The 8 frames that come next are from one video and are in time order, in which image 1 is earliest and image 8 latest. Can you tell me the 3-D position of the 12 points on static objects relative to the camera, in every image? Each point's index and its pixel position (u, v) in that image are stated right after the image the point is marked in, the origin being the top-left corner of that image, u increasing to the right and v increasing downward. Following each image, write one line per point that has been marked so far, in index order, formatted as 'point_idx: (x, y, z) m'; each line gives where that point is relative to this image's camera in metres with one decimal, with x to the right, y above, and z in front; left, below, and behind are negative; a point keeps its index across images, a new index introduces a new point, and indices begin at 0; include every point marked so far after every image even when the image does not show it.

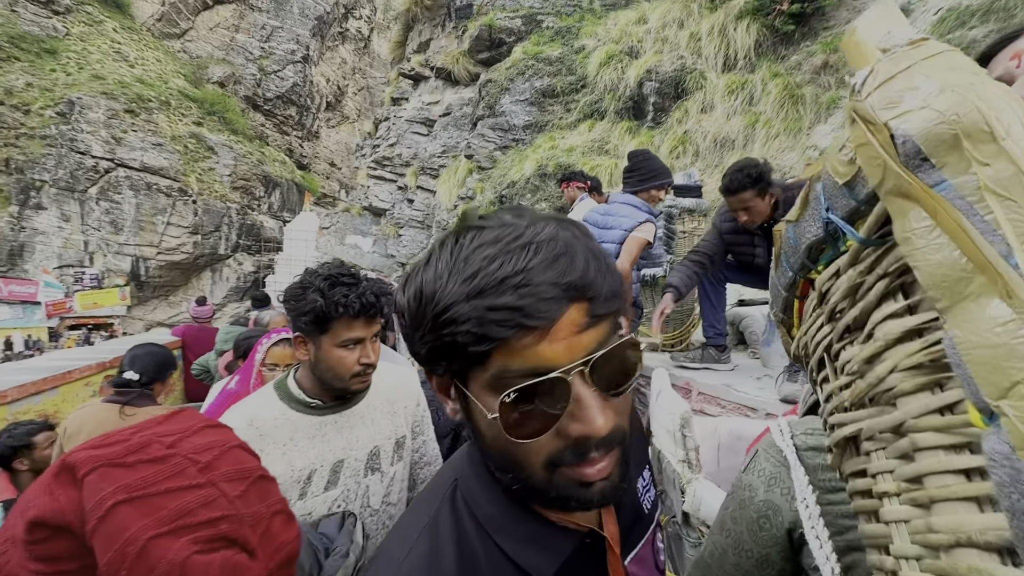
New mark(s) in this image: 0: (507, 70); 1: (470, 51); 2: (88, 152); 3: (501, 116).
0: (-0.1, +4.6, +10.0) m
1: (-1.0, +5.7, +11.3) m
2: (-16.0, +4.9, +17.8) m
3: (-0.2, +3.5, +9.6) m
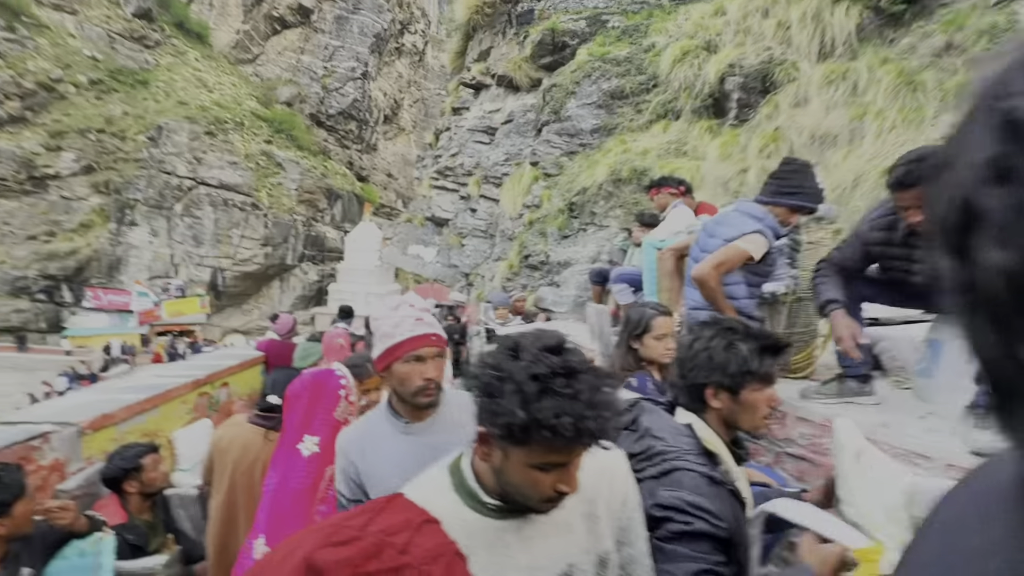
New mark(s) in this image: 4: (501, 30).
0: (+1.2, +4.4, +9.7) m
1: (+0.5, +5.5, +11.1) m
2: (-13.7, +4.5, +19.2) m
3: (+1.1, +3.3, +9.3) m
4: (-0.3, +7.0, +12.7) m
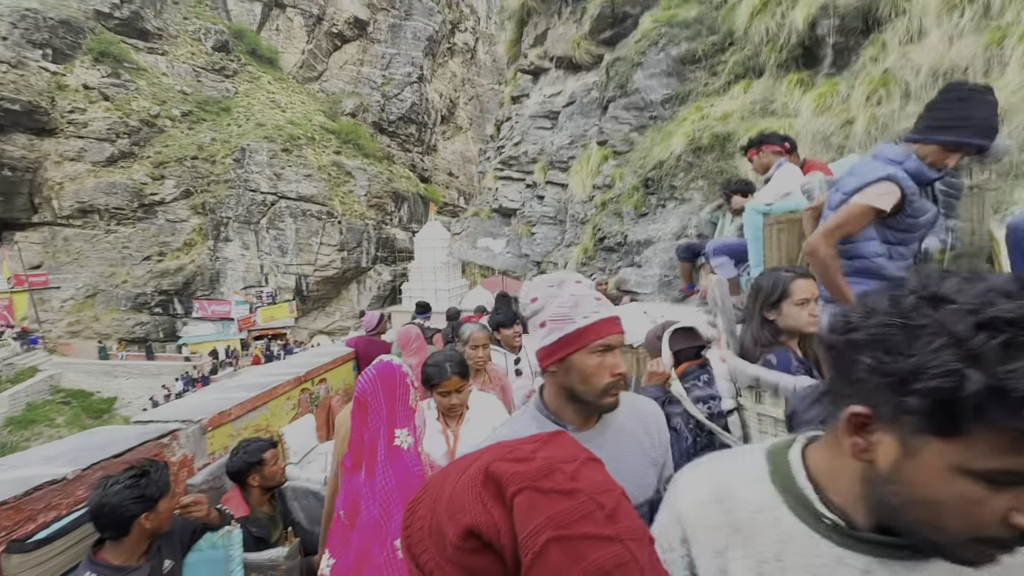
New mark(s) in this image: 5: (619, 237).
0: (+2.4, +4.8, +9.2) m
1: (+1.8, +5.8, +10.7) m
2: (-11.0, +4.2, +20.7) m
3: (+2.3, +3.7, +8.8) m
4: (+1.2, +7.3, +12.4) m
5: (+1.7, +0.8, +7.3) m
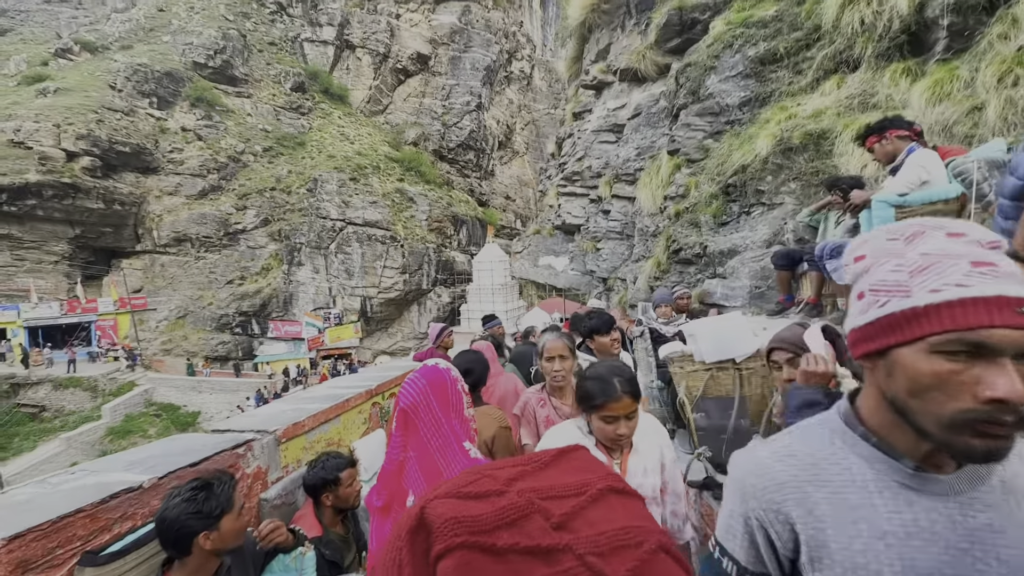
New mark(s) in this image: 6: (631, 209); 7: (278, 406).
0: (+3.7, +4.5, +8.7) m
1: (+3.2, +5.4, +10.4) m
2: (-8.3, +3.2, +21.7) m
3: (+3.5, +3.4, +8.4) m
4: (+2.8, +6.9, +12.2) m
5: (+2.7, +0.6, +6.8) m
6: (+2.7, +1.8, +10.6) m
7: (-1.7, -0.9, +3.4) m
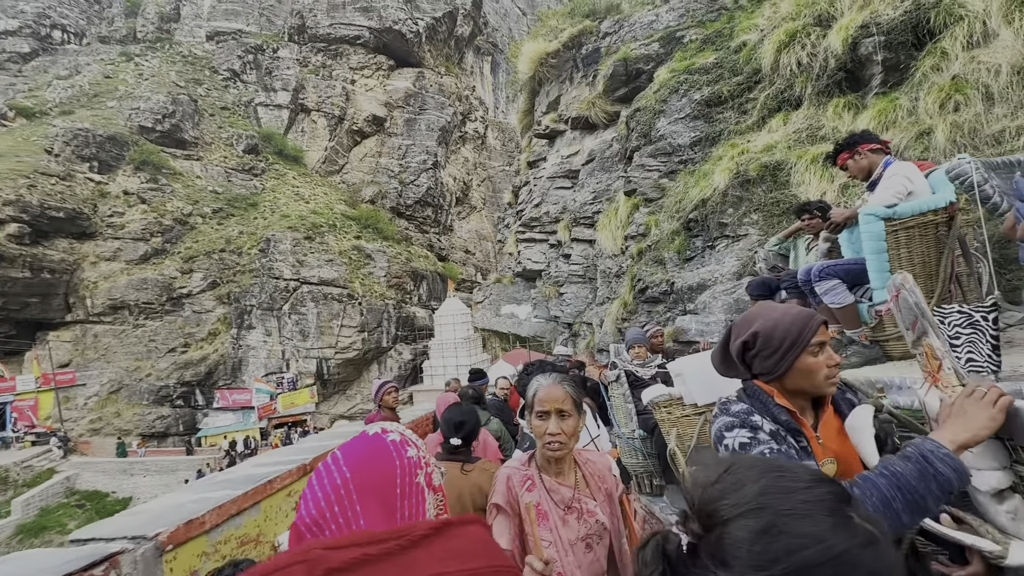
0: (+2.8, +3.7, +9.0) m
1: (+2.1, +4.5, +10.6) m
2: (-10.1, +0.5, +20.7) m
3: (+2.7, +2.7, +8.5) m
4: (+1.5, +5.7, +12.6) m
5: (+2.1, 0.0, +6.5) m
6: (+1.8, +0.8, +10.5) m
7: (-1.9, -1.2, +2.7) m
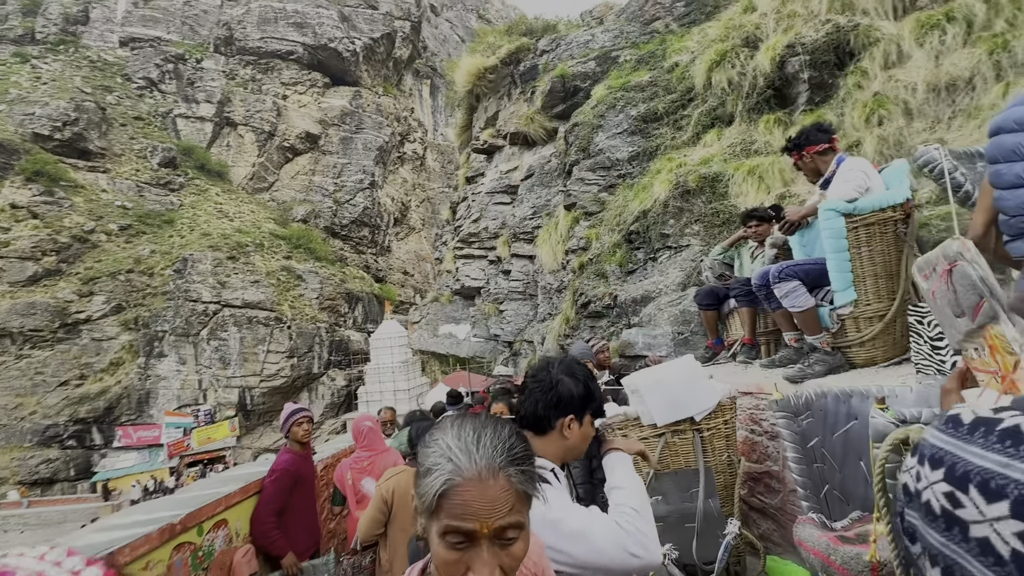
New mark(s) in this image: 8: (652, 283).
0: (+1.6, +3.4, +9.0) m
1: (+0.7, +4.1, +10.6) m
2: (-12.7, -0.4, +18.8) m
3: (+1.6, +2.4, +8.4) m
4: (-0.2, +5.2, +12.5) m
5: (+1.3, -0.1, +6.3) m
6: (+0.4, +0.4, +10.2) m
7: (-2.2, -1.2, +1.9) m
8: (+1.7, +0.1, +5.6) m
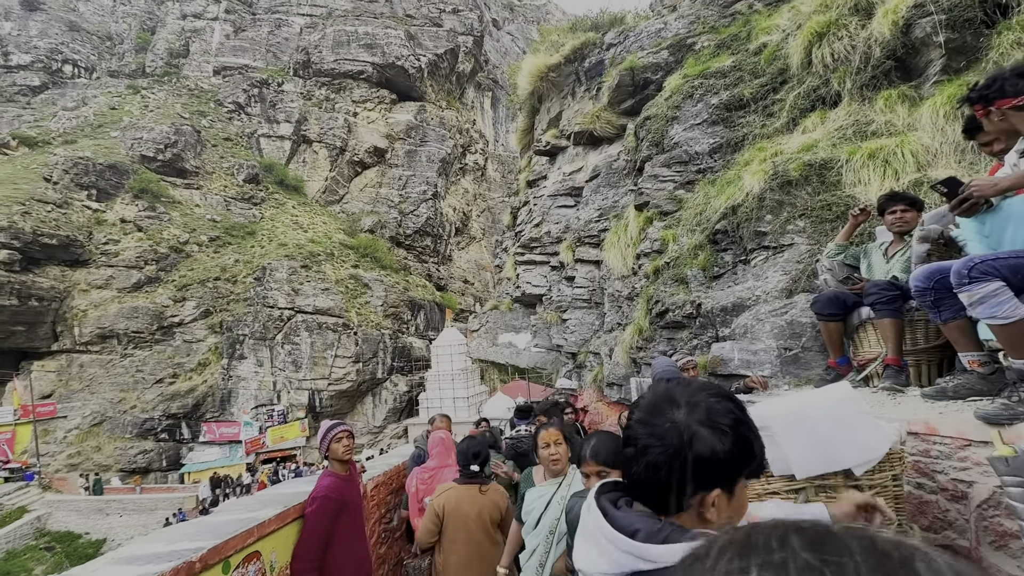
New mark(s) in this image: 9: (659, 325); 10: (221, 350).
0: (+2.7, +3.3, +8.2) m
1: (+2.1, +3.9, +9.9) m
2: (-10.2, -0.6, +19.7) m
3: (+2.6, +2.3, +7.7) m
4: (+1.5, +5.0, +11.9) m
5: (+2.1, -0.2, +5.5) m
6: (+1.7, +0.3, +9.5) m
7: (-1.9, -1.2, +1.6) m
8: (+2.4, 0.0, +4.8) m
9: (+1.9, -0.5, +5.9) m
10: (-12.5, -2.5, +19.5) m
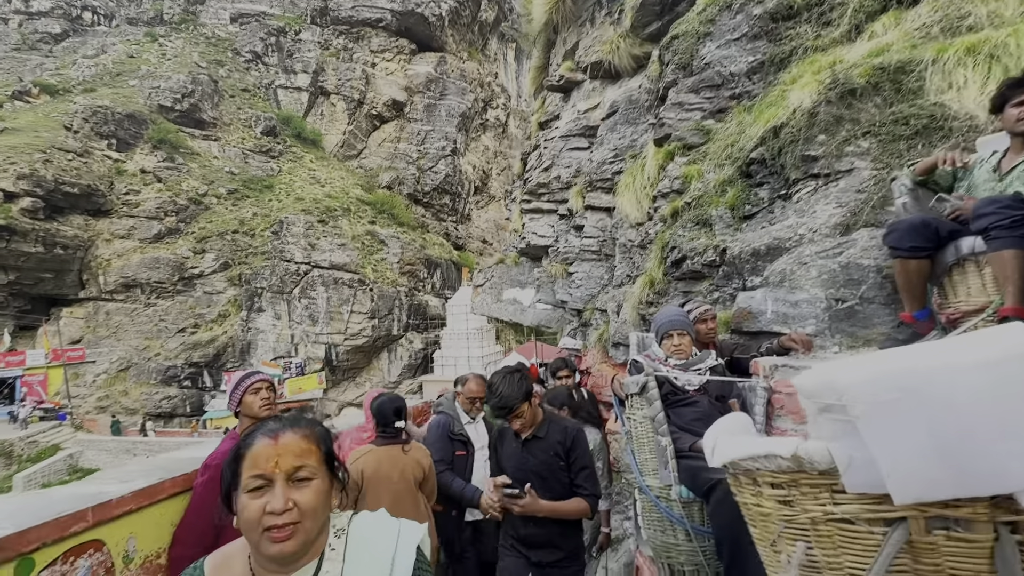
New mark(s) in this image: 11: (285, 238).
0: (+2.8, +4.0, +6.9) m
1: (+2.2, +4.8, +8.6) m
2: (-9.7, +1.4, +19.2) m
3: (+2.6, +3.0, +6.5) m
4: (+1.7, +6.1, +10.6) m
5: (+1.9, +0.3, +4.6) m
6: (+1.8, +1.2, +8.5) m
7: (-2.3, -0.8, +0.9) m
8: (+2.2, +0.5, +3.8) m
9: (+1.7, +0.1, +4.9) m
10: (-12.1, -0.4, +19.3) m
11: (-10.2, +2.4, +19.4) m
